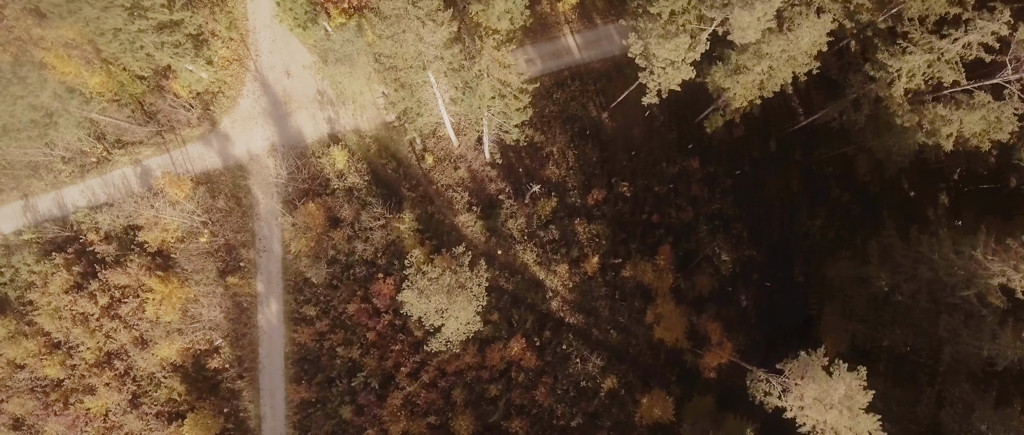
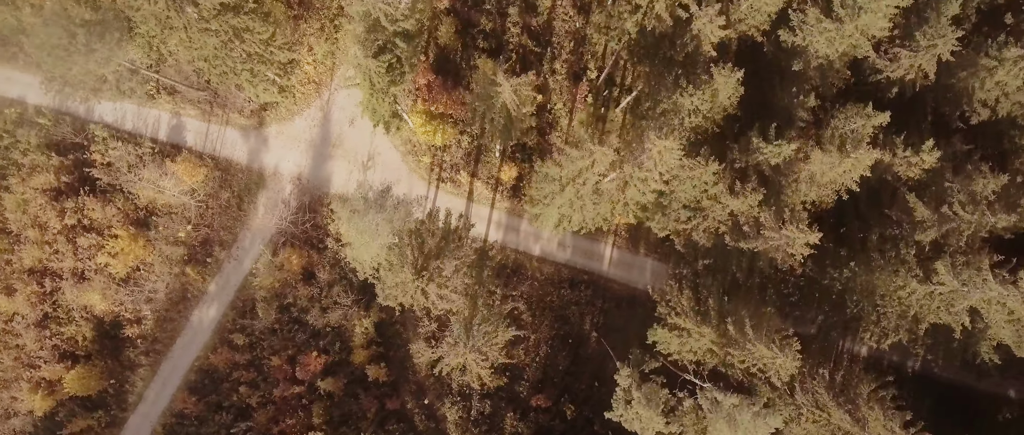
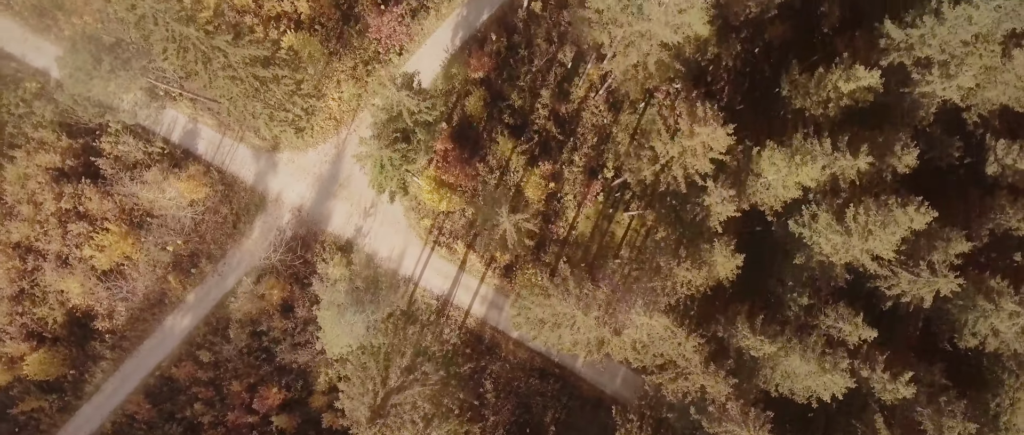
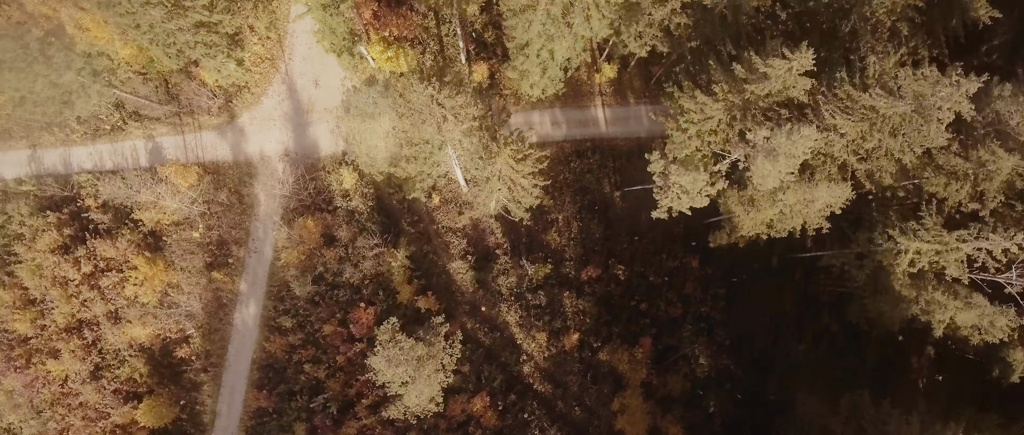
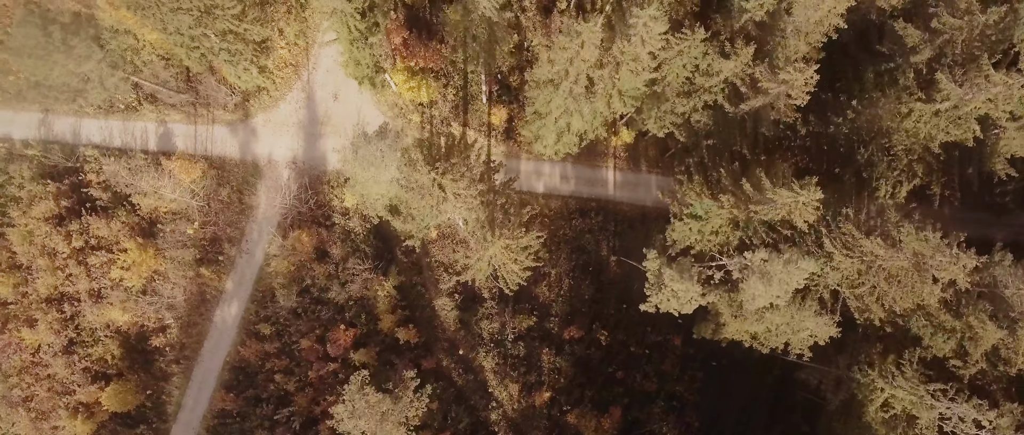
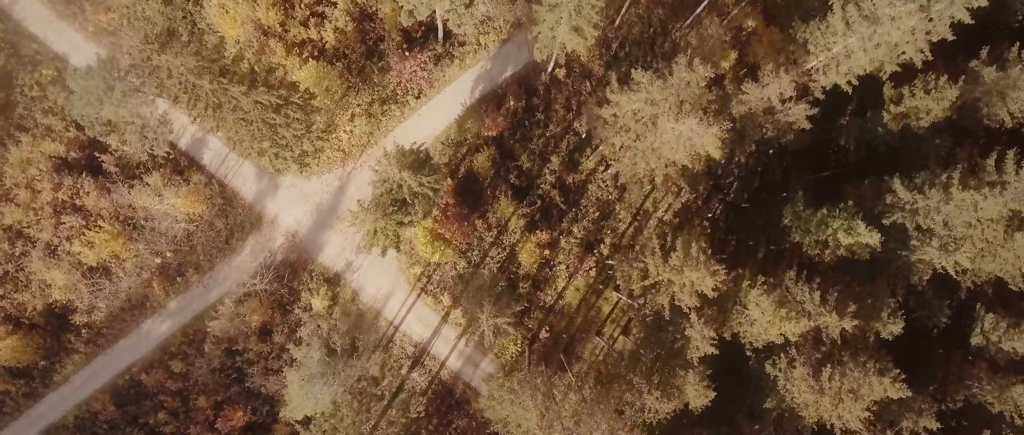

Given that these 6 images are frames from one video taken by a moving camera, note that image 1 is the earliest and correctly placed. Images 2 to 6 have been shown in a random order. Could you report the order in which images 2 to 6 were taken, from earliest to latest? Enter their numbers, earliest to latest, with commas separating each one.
4, 5, 2, 3, 6
